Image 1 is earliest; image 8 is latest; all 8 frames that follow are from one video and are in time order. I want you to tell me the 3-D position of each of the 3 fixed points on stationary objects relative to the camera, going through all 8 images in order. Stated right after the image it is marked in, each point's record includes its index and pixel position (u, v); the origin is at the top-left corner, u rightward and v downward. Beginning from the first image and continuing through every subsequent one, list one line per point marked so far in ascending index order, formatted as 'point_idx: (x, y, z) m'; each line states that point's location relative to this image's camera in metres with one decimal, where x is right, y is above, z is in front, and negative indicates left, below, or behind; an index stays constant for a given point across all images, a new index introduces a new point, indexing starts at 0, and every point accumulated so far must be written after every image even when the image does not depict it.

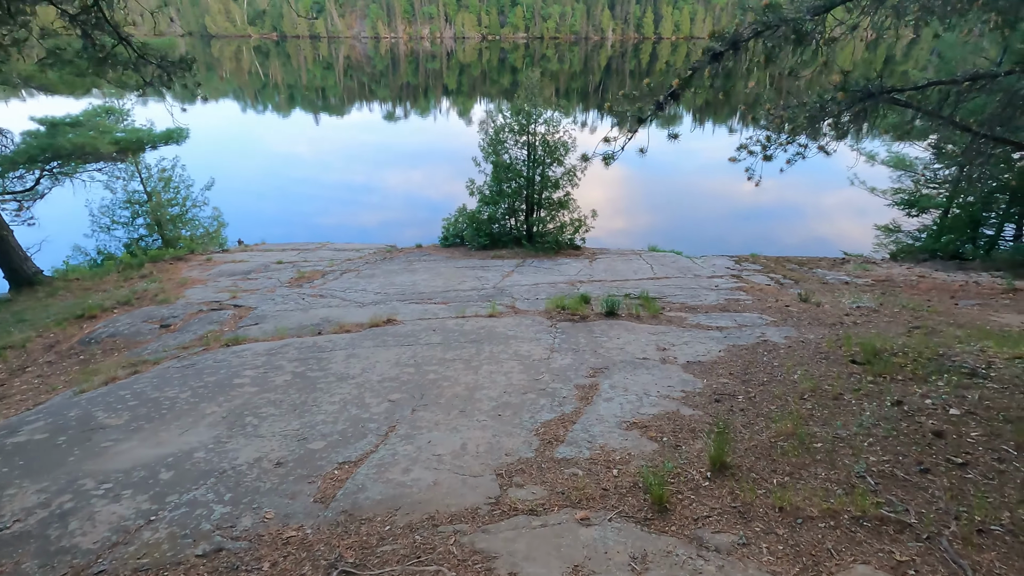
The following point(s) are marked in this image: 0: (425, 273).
0: (-1.3, +0.2, +7.8) m
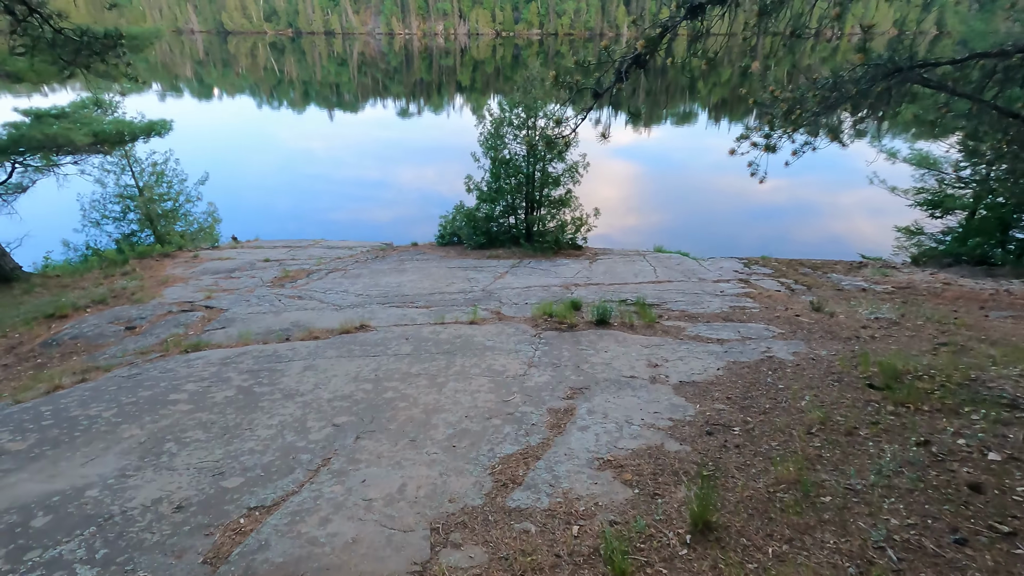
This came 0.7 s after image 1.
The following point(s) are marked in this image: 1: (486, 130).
0: (-1.4, +0.2, +7.4) m
1: (-0.5, +2.8, +9.6) m
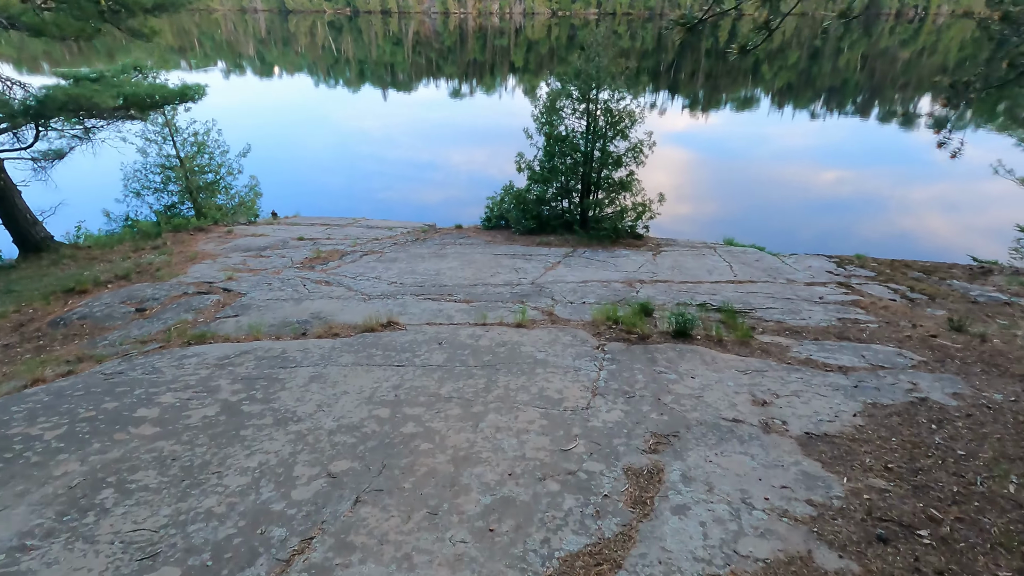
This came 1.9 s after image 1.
0: (-0.7, +0.4, +6.7) m
1: (+0.5, +3.0, +8.7) m
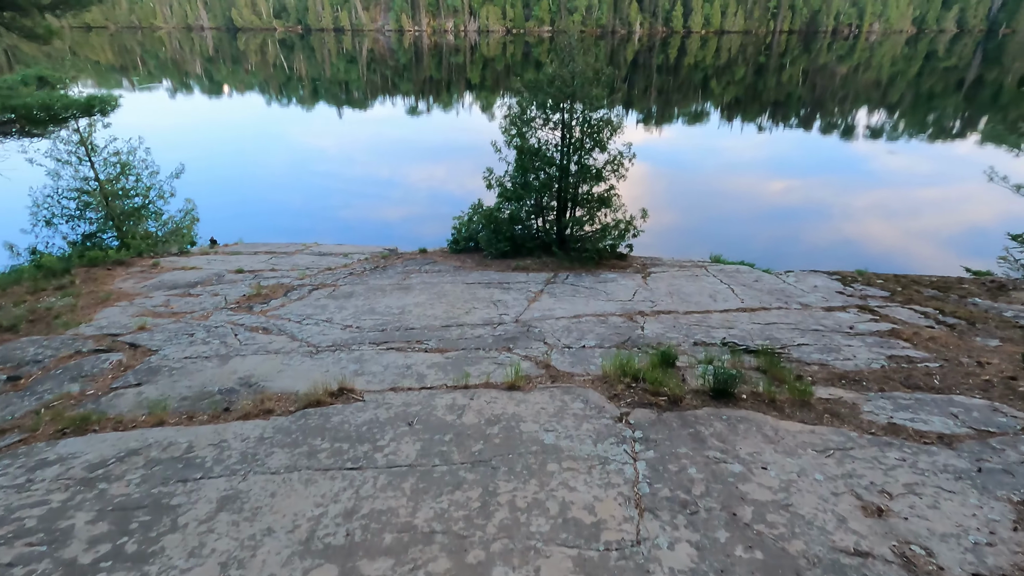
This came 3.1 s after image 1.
0: (-1.0, 0.0, +5.7) m
1: (0.0, +2.6, +7.9) m
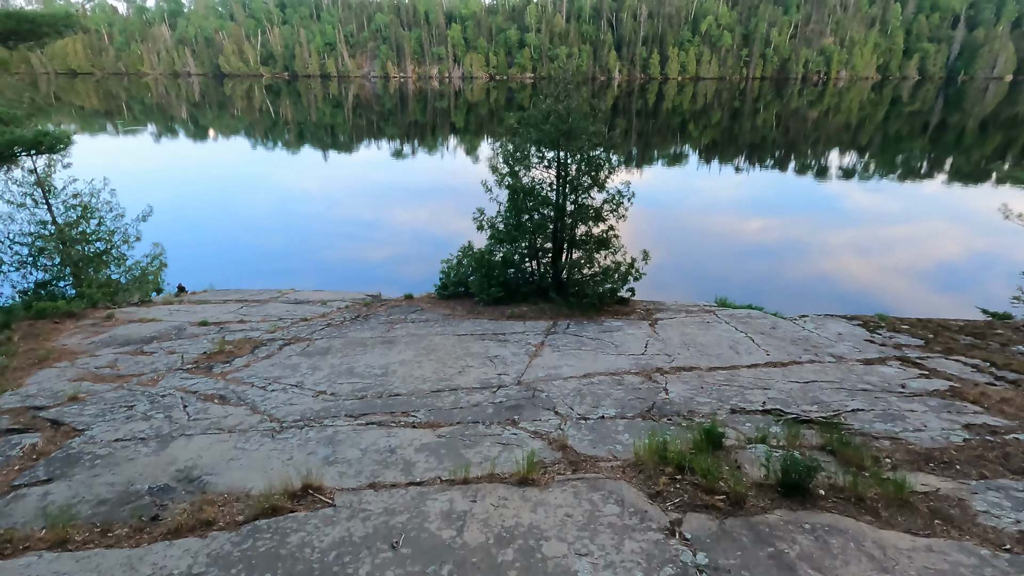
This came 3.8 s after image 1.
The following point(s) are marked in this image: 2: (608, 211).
0: (-1.0, -0.6, +5.1) m
1: (-0.1, +1.9, +7.5) m
2: (+1.3, +1.1, +7.3) m
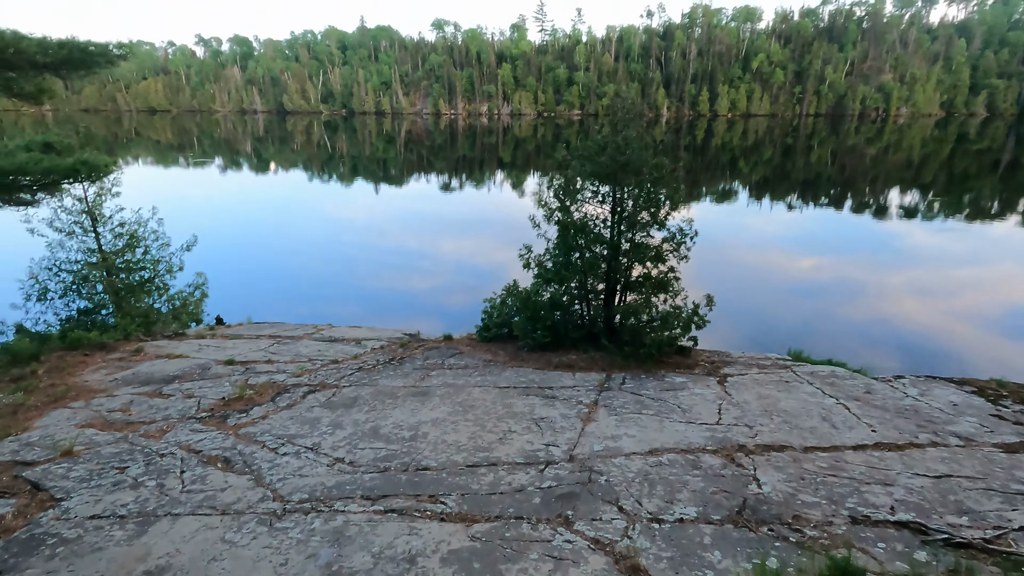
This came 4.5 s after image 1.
0: (-0.6, -0.9, +4.5) m
1: (+0.5, +1.3, +6.9) m
2: (+1.9, +0.5, +6.6) m
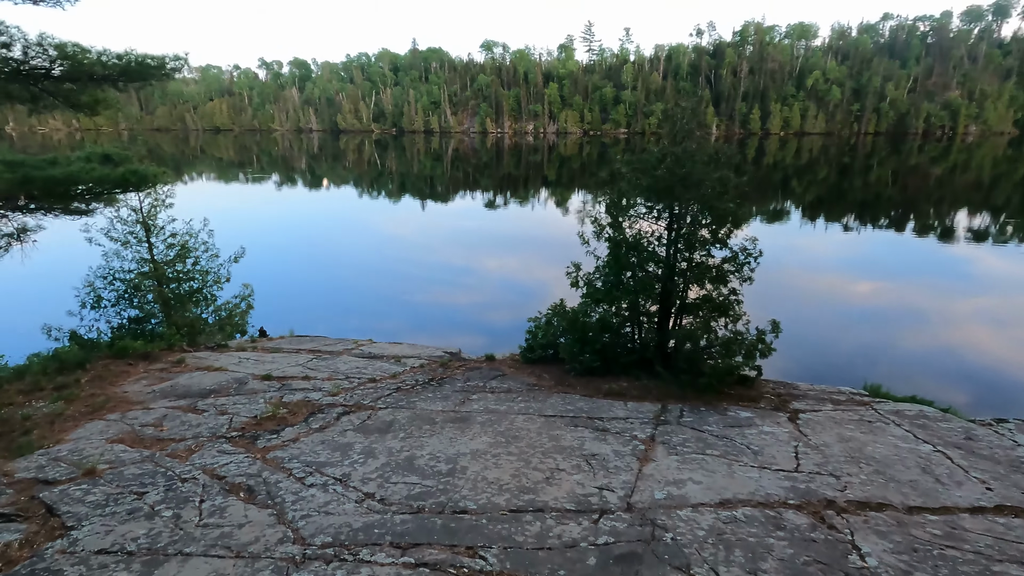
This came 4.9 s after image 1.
0: (-0.2, -1.1, +4.1) m
1: (+1.1, +1.1, +6.5) m
2: (+2.5, +0.2, +6.1) m
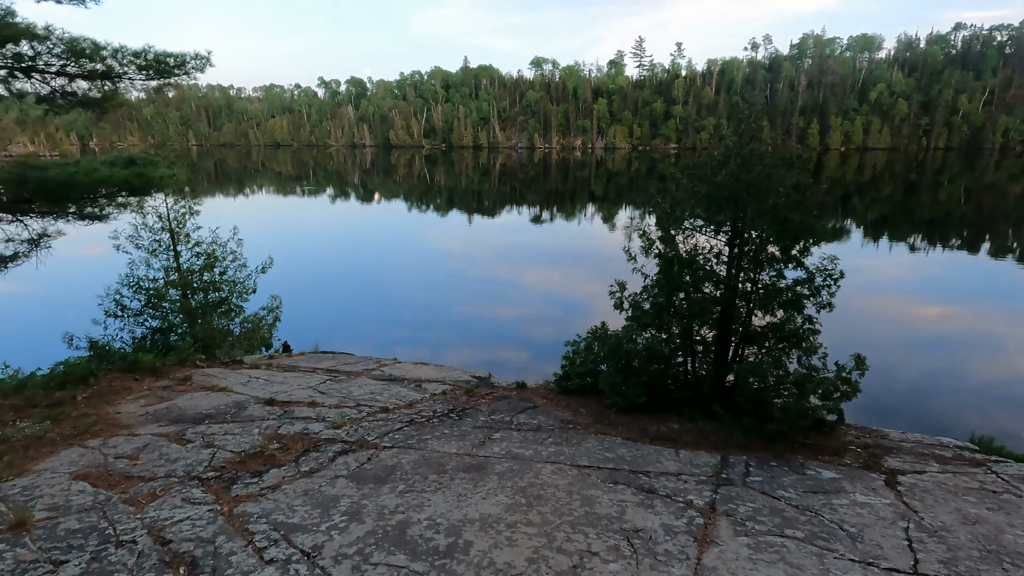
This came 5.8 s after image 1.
0: (-0.1, -1.2, +3.3) m
1: (+1.5, +0.8, +5.7) m
2: (+2.8, -0.1, +5.2) m
